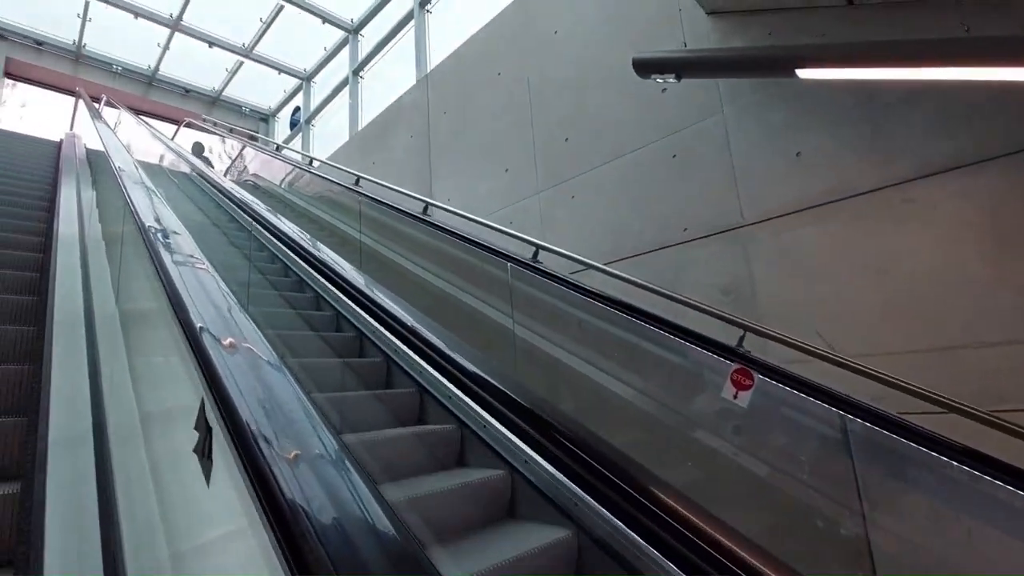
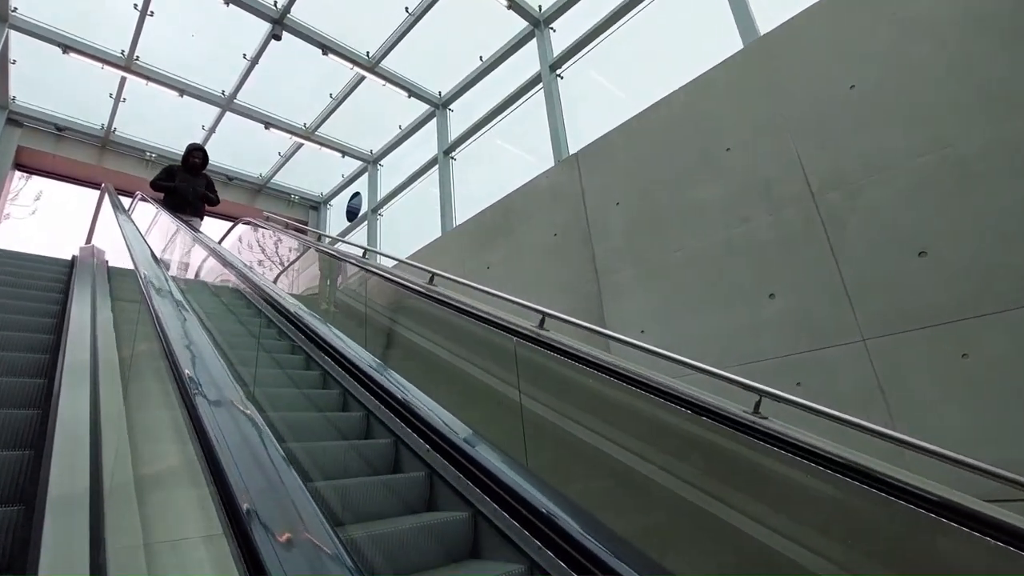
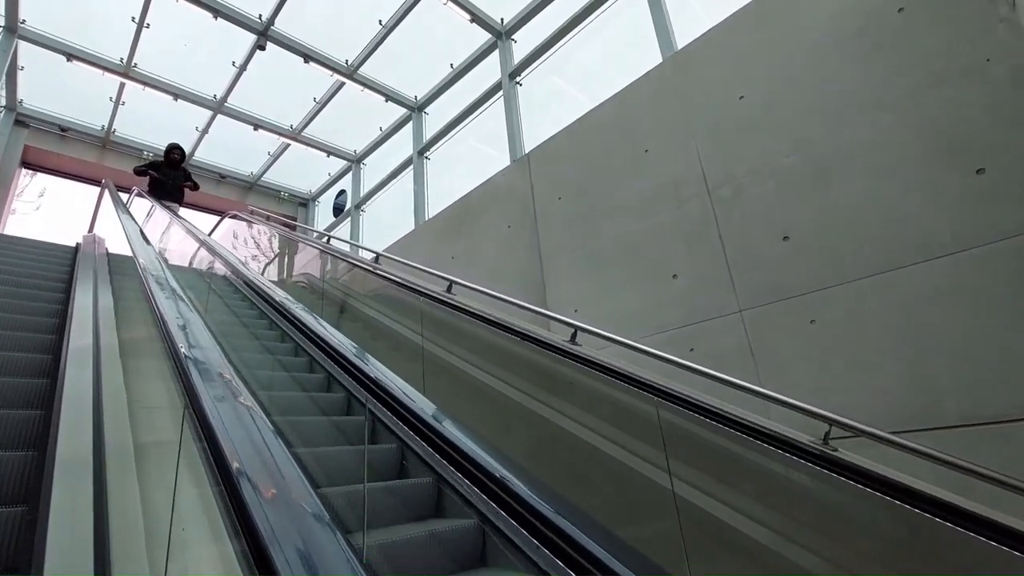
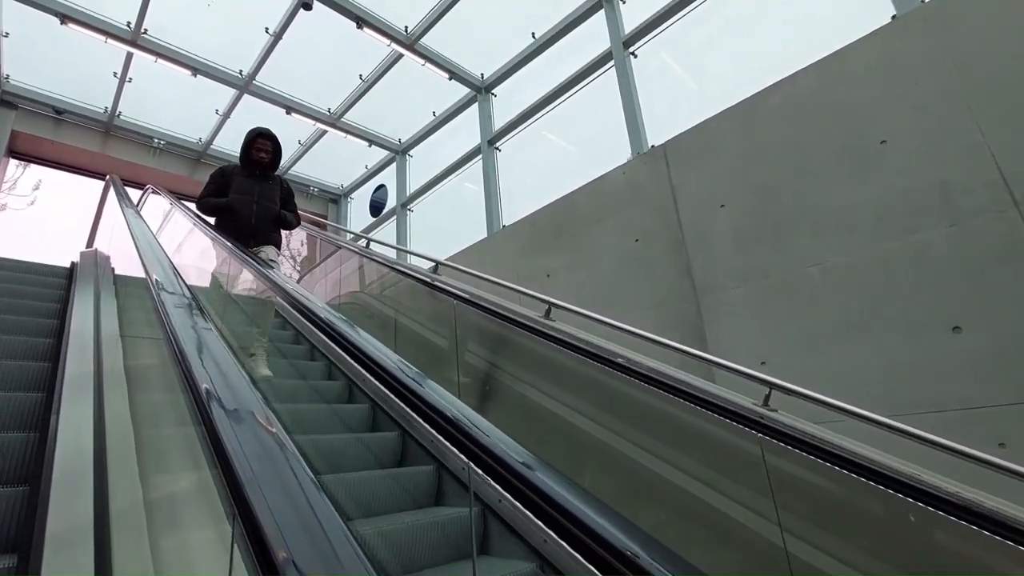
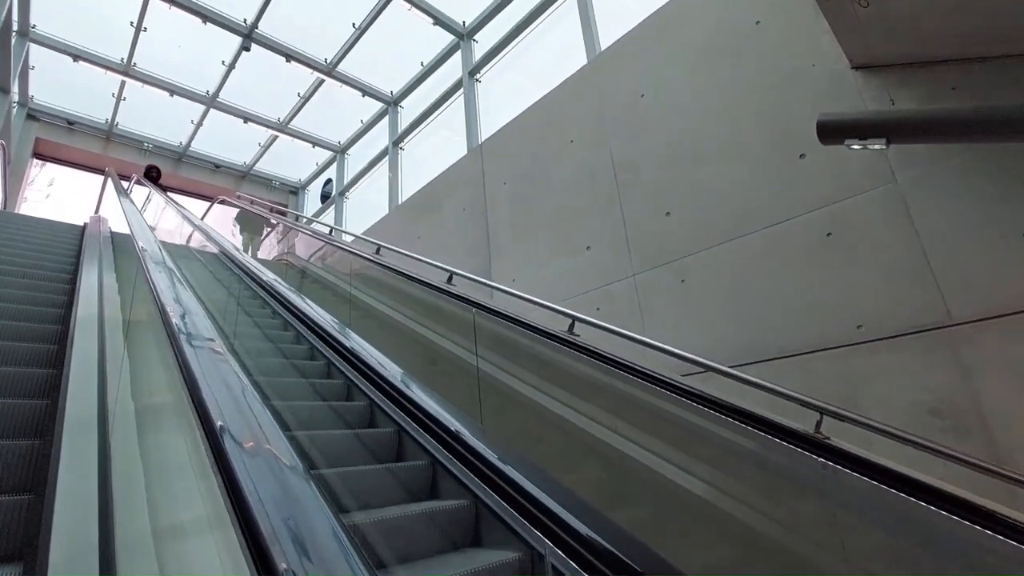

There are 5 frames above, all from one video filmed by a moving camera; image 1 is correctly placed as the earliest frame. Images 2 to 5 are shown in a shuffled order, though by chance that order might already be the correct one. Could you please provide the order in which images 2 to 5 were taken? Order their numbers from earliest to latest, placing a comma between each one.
5, 3, 2, 4
